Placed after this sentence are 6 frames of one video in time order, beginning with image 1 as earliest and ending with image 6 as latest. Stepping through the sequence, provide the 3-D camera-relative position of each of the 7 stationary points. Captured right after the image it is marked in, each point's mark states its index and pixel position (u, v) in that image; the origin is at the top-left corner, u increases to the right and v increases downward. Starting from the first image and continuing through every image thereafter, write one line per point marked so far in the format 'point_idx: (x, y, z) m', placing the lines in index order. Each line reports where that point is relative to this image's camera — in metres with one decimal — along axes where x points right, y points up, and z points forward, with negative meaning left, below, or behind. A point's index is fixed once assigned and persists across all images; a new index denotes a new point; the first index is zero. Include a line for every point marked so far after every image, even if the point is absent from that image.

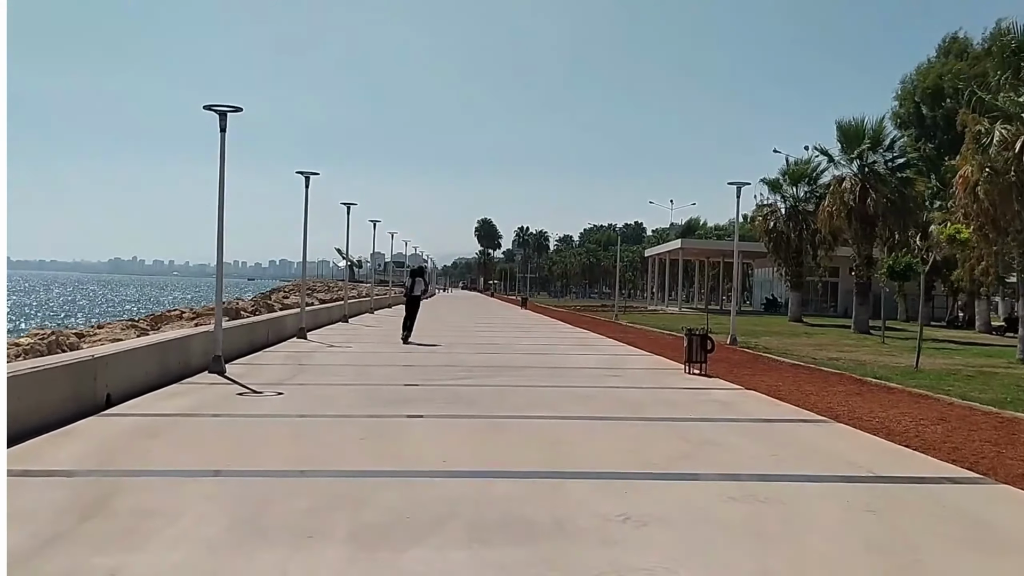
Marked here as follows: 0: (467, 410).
0: (-0.6, -1.5, +11.9) m
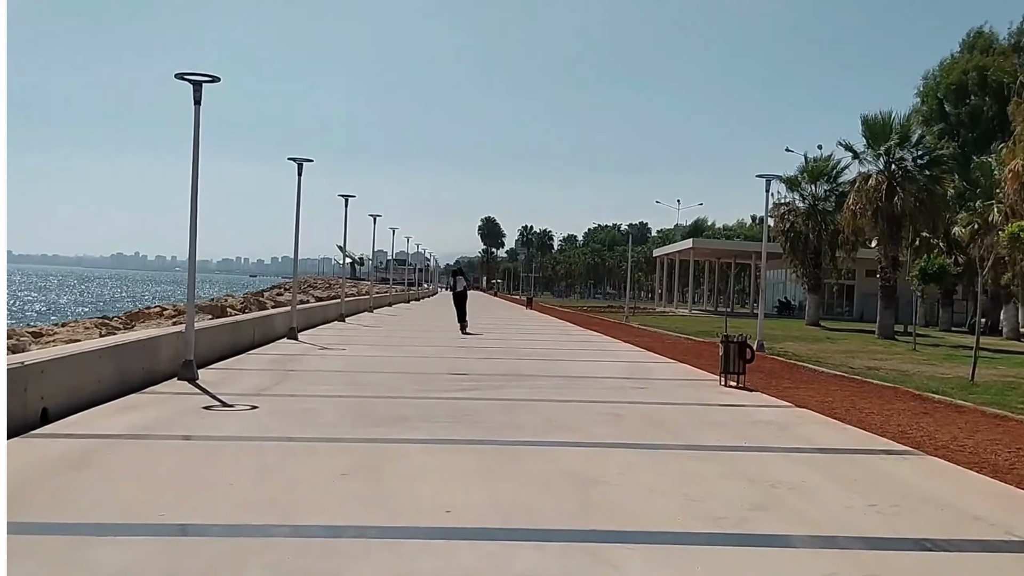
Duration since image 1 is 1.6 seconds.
0: (-0.4, -1.5, +9.8) m
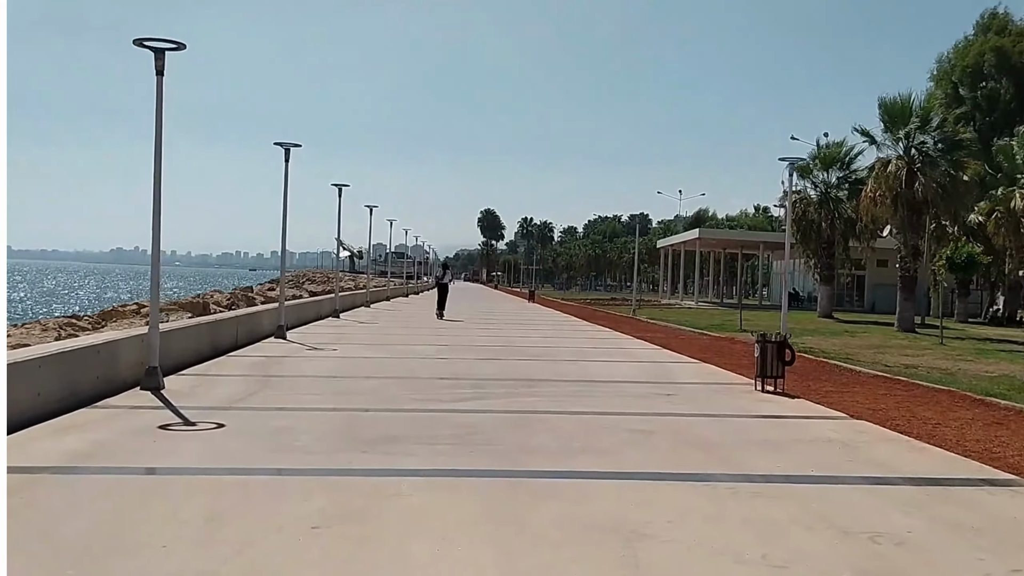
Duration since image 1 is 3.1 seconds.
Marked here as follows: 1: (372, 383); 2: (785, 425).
0: (-0.3, -1.5, +8.1) m
1: (-1.9, -1.3, +13.4) m
2: (+2.9, -1.4, +10.2) m
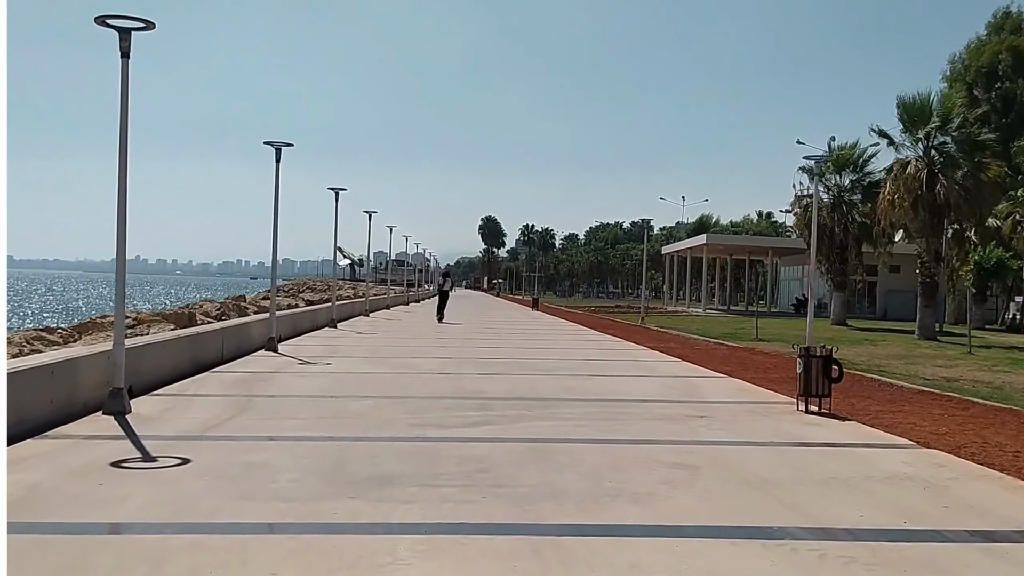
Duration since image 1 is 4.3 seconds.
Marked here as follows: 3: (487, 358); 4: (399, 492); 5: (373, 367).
0: (-0.1, -1.5, +6.7) m
1: (-1.8, -1.4, +11.9) m
2: (+3.0, -1.5, +8.7) m
3: (-0.5, -1.4, +19.2) m
4: (-0.8, -1.5, +7.1) m
5: (-2.5, -1.4, +17.2) m
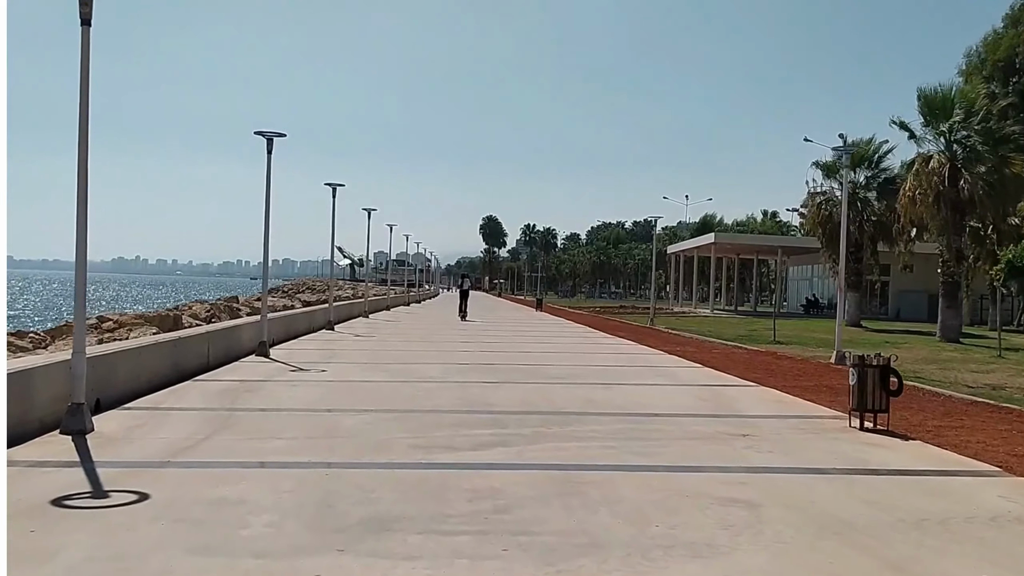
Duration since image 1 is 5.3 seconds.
0: (0.0, -1.5, +5.3) m
1: (-1.6, -1.4, +10.6) m
2: (+3.2, -1.5, +7.3) m
3: (-0.3, -1.4, +17.8) m
4: (-0.7, -1.5, +5.7) m
5: (-2.3, -1.4, +15.8) m
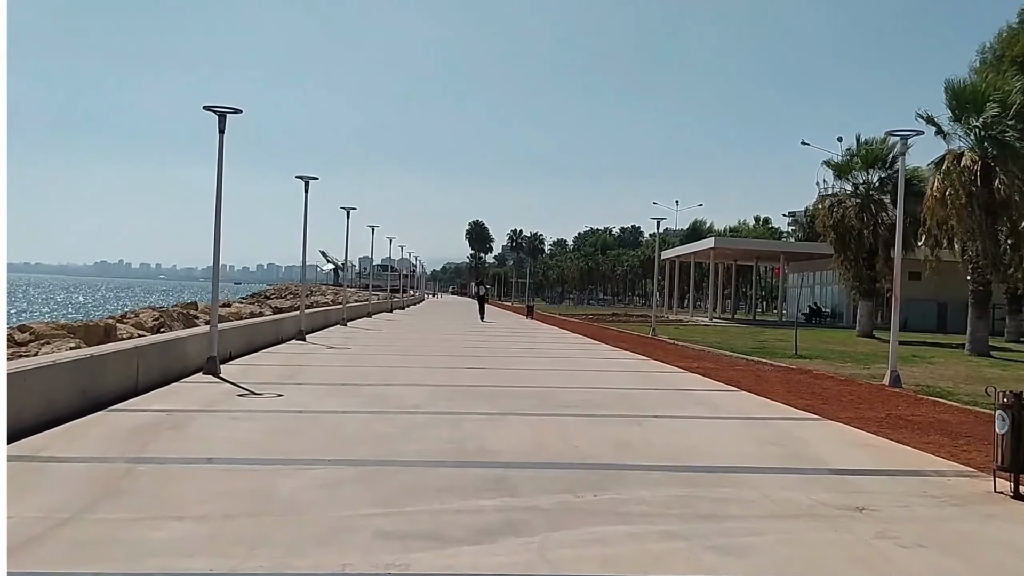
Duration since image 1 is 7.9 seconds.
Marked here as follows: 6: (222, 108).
0: (+0.2, -1.6, +2.2) m
1: (-1.5, -1.5, +7.5) m
2: (+3.3, -1.6, +4.3) m
3: (-0.4, -1.5, +14.8) m
4: (-0.5, -1.5, +2.6) m
5: (-2.3, -1.5, +12.7) m
6: (-5.0, +3.1, +16.5) m
